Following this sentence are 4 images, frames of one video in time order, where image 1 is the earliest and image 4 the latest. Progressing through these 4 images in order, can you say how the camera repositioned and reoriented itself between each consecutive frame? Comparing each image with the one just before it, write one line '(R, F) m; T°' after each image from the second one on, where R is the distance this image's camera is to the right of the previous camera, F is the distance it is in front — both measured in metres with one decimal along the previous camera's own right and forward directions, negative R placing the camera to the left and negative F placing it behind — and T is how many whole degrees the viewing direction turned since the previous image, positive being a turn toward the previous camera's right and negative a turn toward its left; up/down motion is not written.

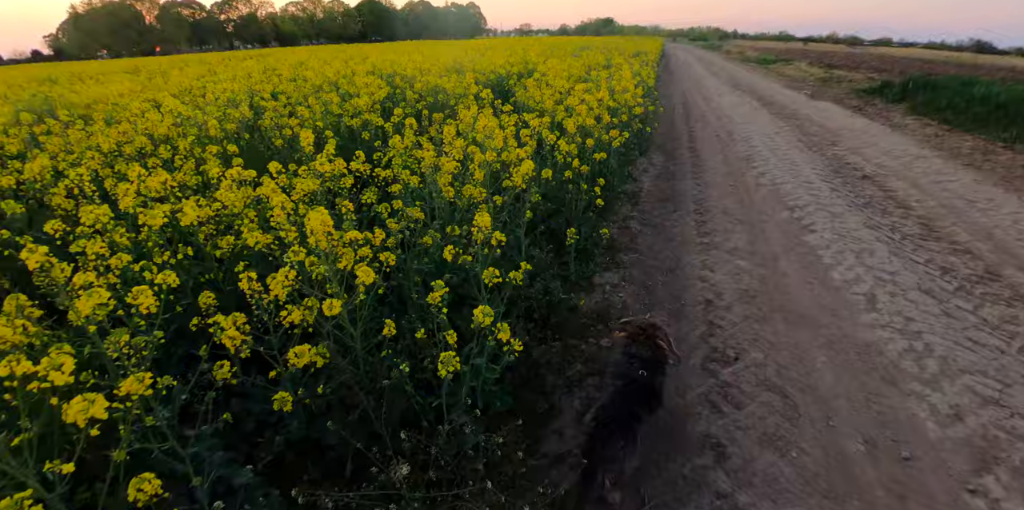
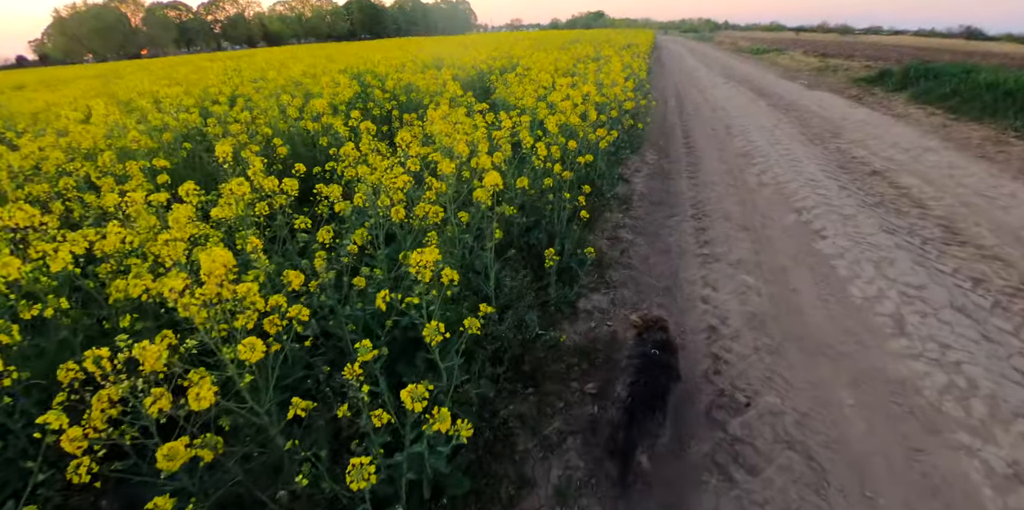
(+0.2, +0.6) m; 0°
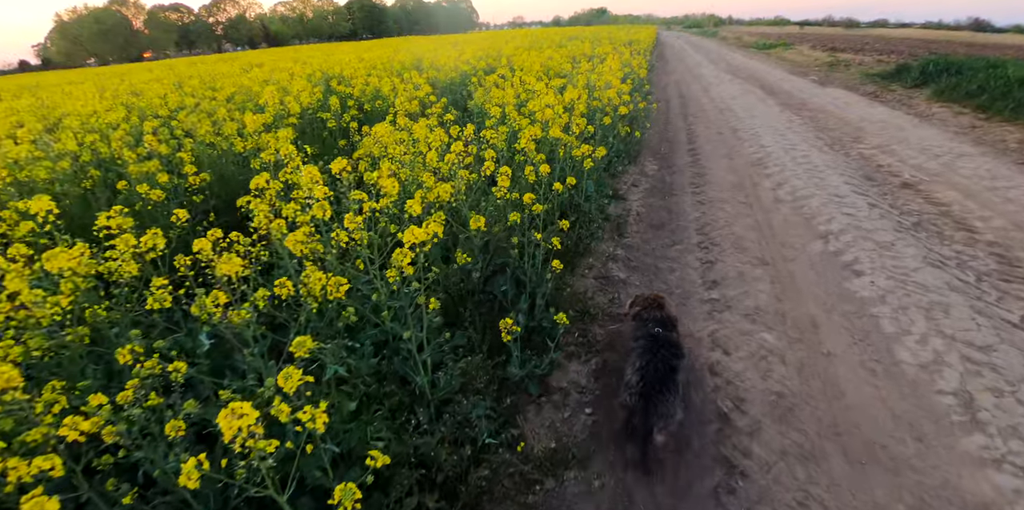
(+0.3, +0.8) m; -1°
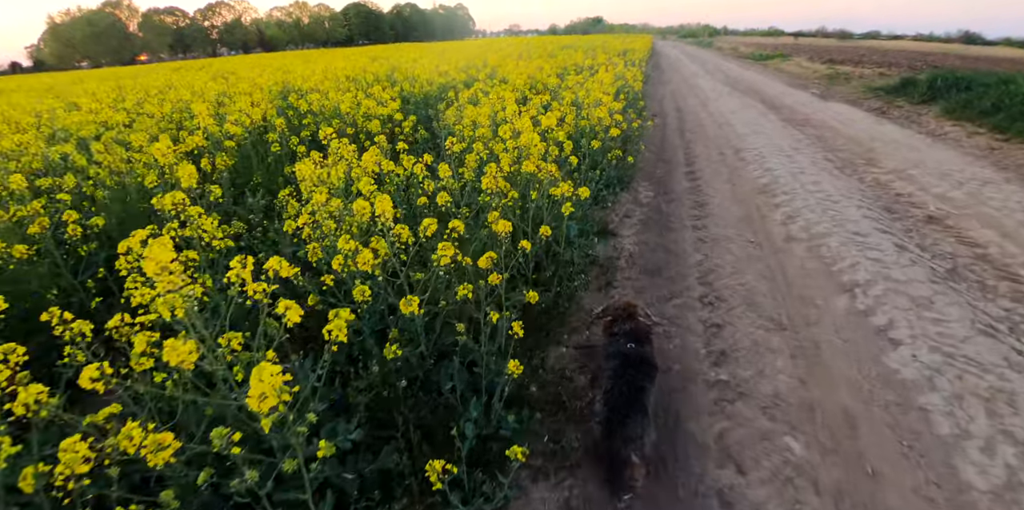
(+0.3, +0.7) m; 0°
